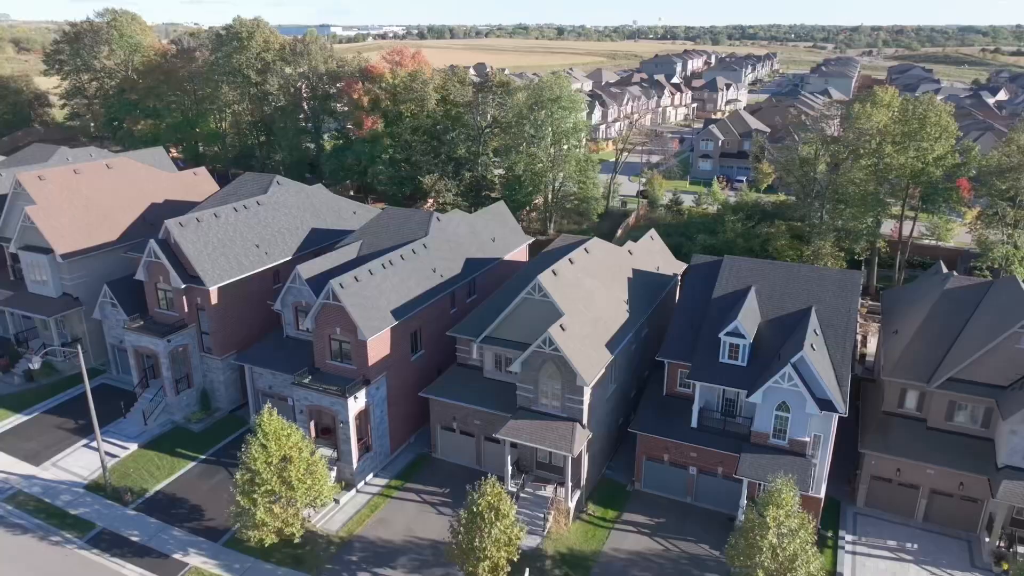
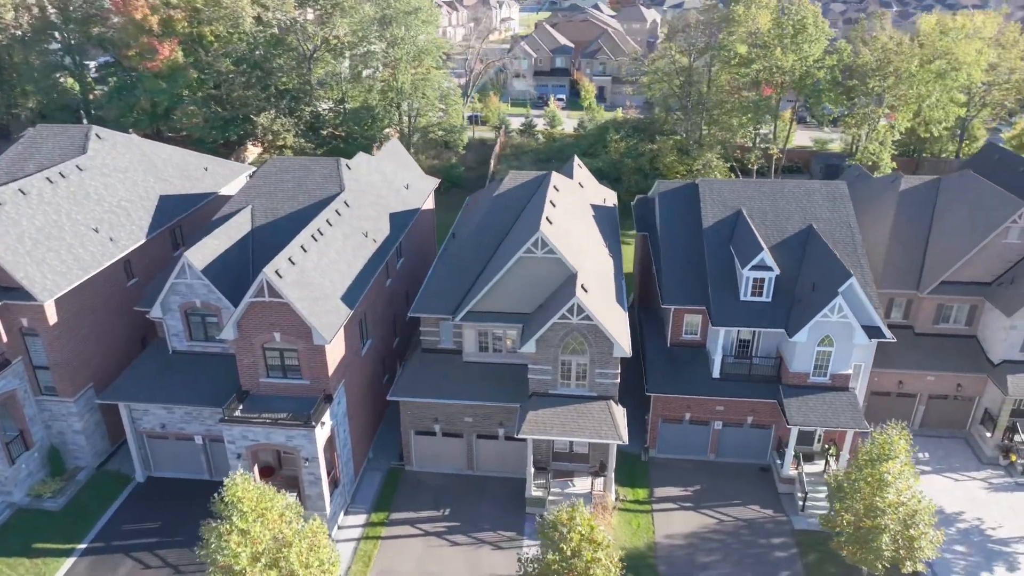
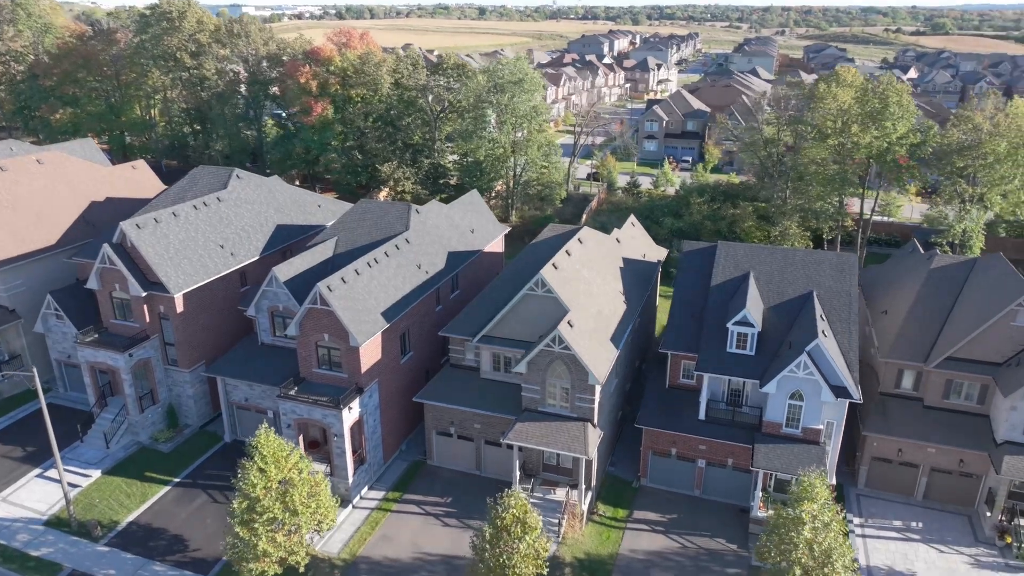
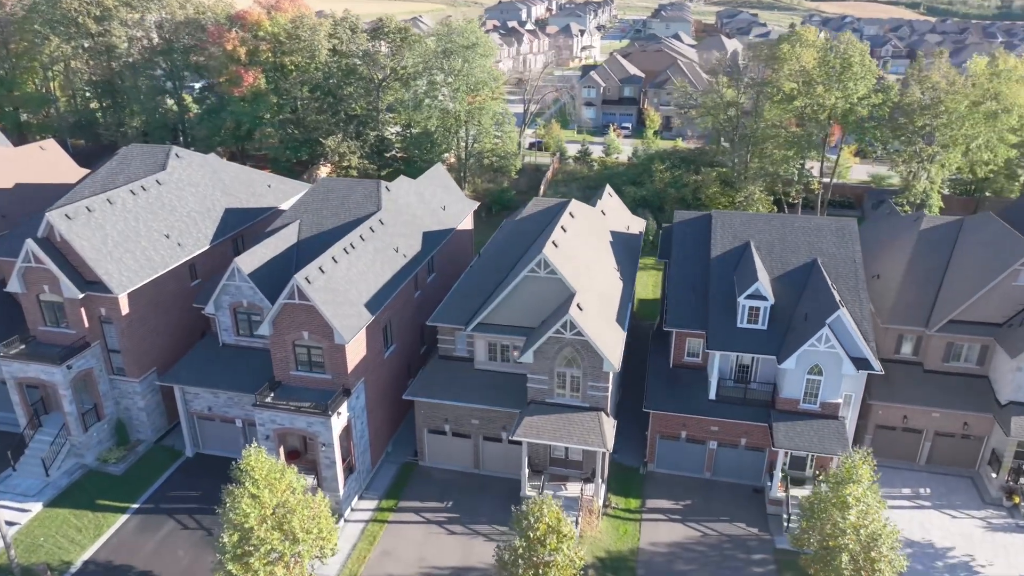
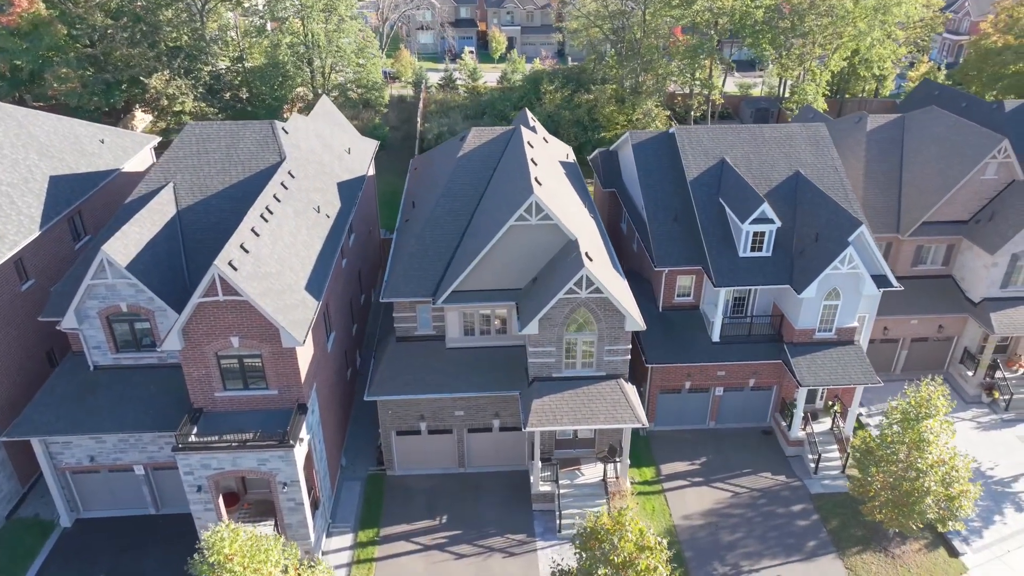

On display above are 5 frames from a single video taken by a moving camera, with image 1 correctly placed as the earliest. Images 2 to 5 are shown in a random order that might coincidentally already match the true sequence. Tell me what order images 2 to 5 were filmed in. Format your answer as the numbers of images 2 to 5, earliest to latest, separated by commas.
3, 4, 2, 5
